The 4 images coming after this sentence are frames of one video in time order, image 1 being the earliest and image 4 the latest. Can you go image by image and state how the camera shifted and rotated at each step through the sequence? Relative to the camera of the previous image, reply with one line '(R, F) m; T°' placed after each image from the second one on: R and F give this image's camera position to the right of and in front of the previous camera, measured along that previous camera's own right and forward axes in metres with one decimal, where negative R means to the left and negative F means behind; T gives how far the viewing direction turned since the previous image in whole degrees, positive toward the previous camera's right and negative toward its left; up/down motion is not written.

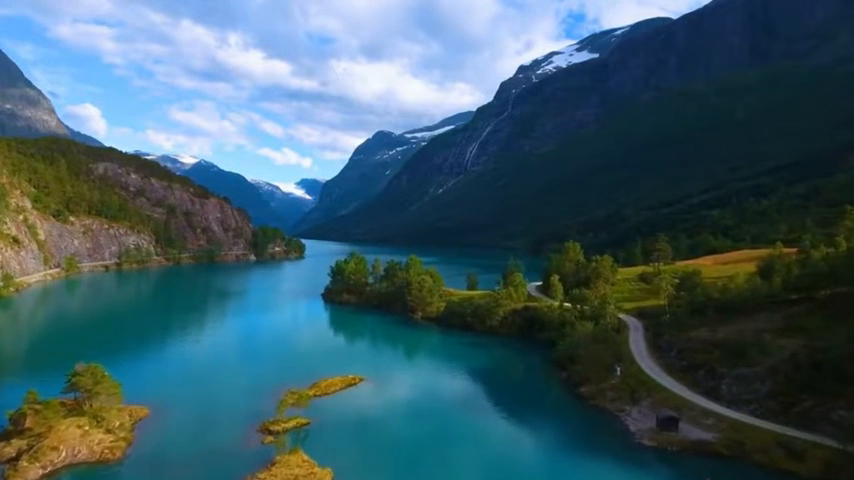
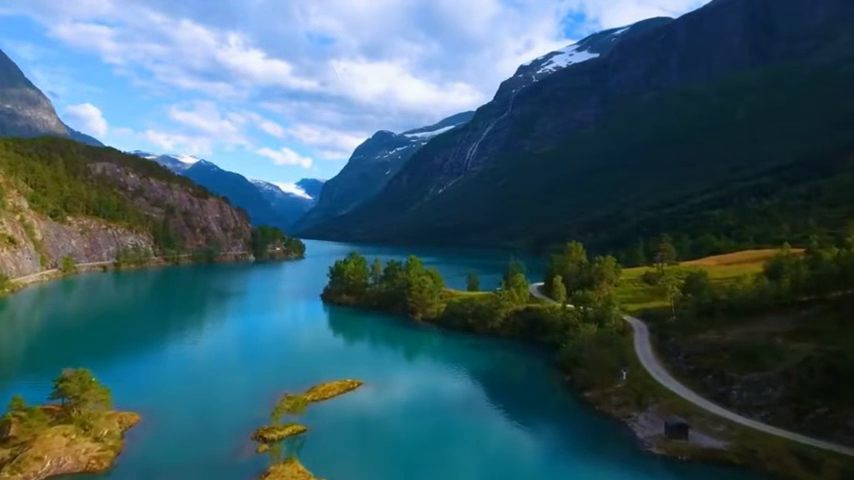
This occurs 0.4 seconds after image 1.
(0.0, +1.4) m; 0°
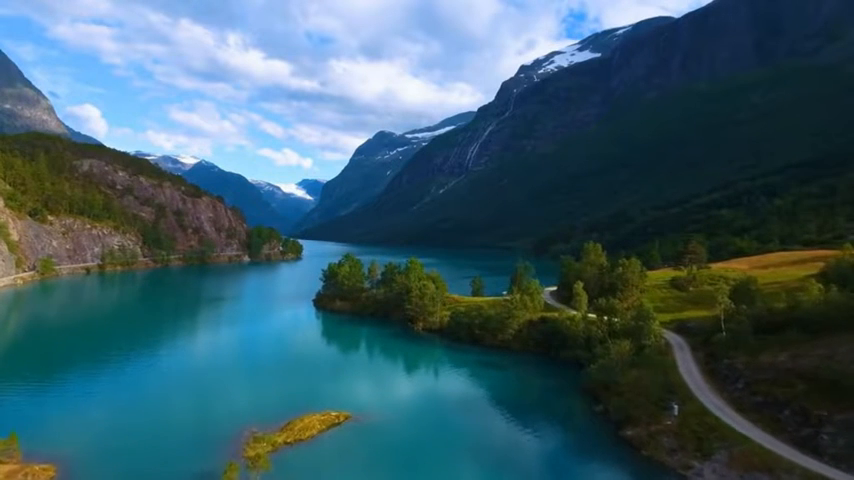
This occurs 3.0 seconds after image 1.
(-0.1, +9.3) m; 0°
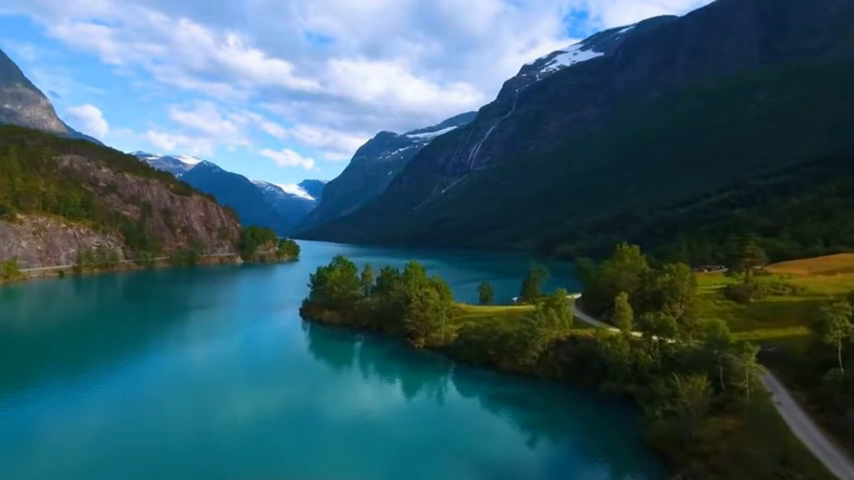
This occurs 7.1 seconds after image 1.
(-0.1, +13.3) m; 0°
